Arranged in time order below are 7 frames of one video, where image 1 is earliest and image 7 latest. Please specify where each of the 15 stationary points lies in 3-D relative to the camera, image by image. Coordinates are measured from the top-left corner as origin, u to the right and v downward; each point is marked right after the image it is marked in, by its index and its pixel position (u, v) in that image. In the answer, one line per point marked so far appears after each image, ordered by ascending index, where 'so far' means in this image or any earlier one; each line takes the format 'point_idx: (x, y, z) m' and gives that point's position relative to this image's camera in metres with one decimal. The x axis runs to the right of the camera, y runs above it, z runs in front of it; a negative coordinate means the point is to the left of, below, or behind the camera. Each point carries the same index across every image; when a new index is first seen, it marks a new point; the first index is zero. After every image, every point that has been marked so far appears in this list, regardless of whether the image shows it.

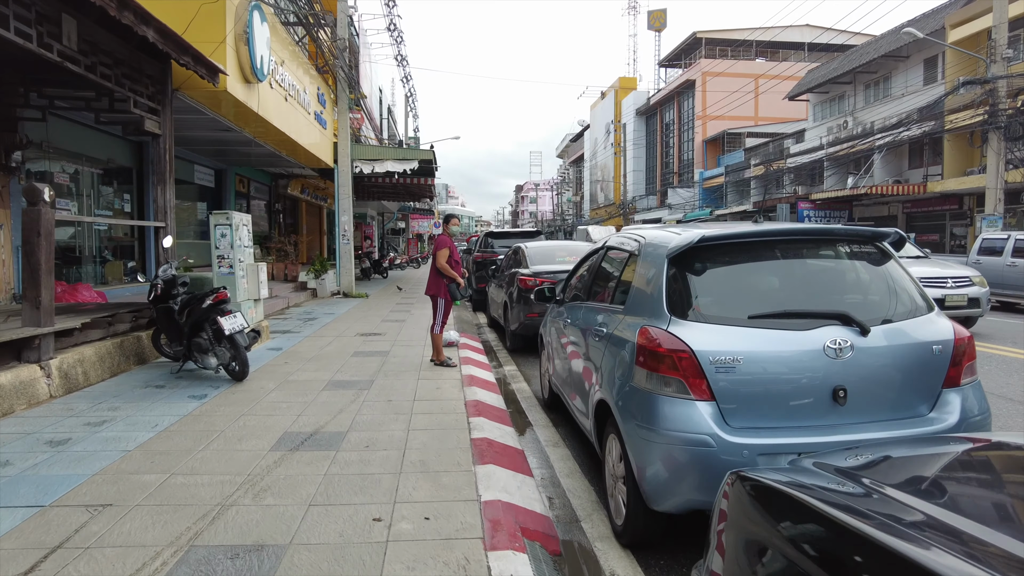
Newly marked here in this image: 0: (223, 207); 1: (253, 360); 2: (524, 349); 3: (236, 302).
0: (-6.6, +1.9, +15.7) m
1: (-2.6, -0.7, +6.8) m
2: (+0.2, -0.8, +8.4) m
3: (-3.0, -0.2, +7.5) m
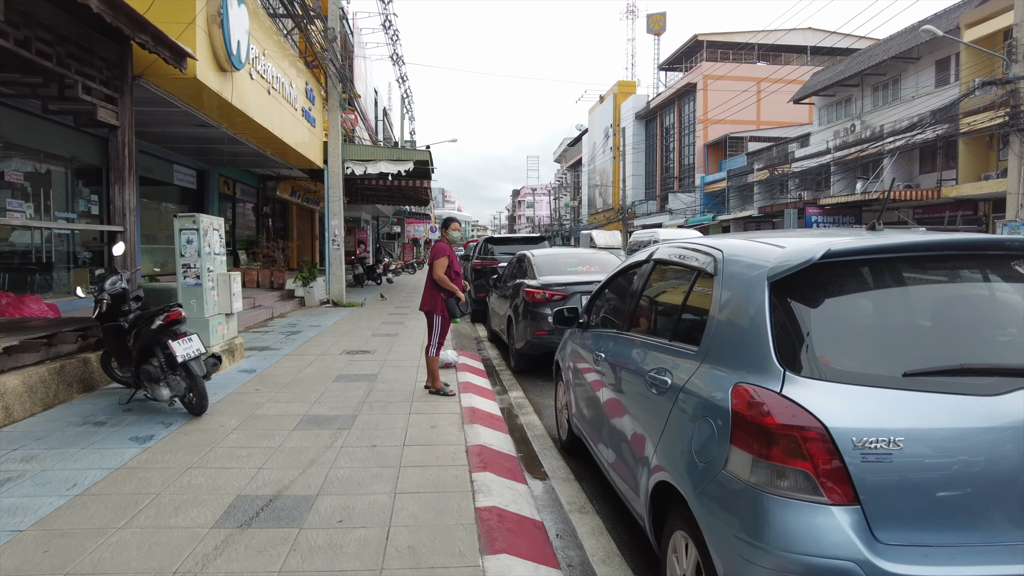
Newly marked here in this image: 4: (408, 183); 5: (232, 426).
0: (-6.5, +1.7, +14.8) m
1: (-2.5, -0.8, +5.9) m
2: (+0.2, -0.9, +7.5) m
3: (-2.9, -0.3, +6.6) m
4: (-2.8, +2.8, +18.2) m
5: (-1.9, -0.9, +4.6) m
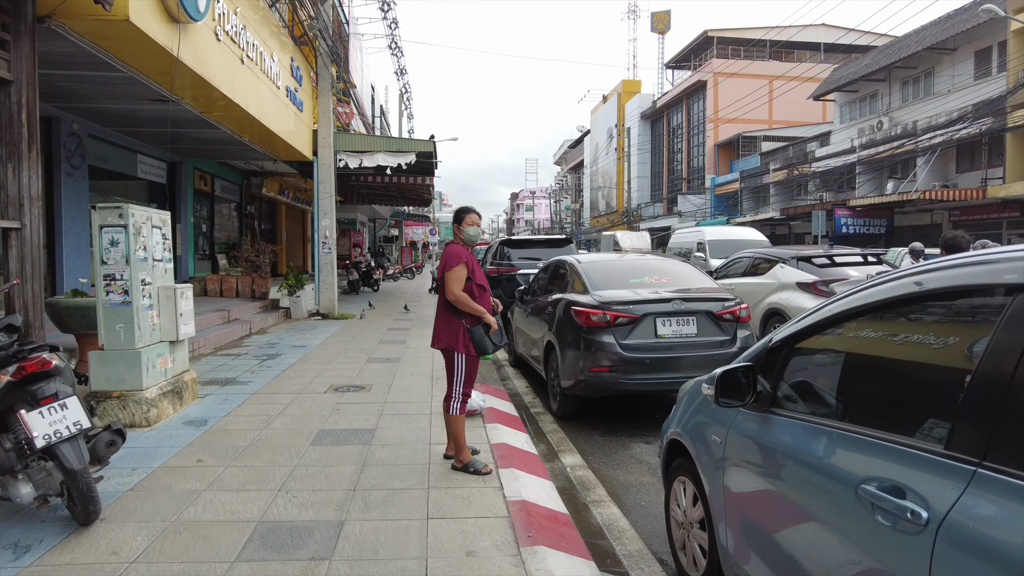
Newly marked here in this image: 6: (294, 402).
0: (-6.2, +1.5, +12.9) m
1: (-2.1, -1.0, +4.1) m
2: (+0.6, -1.0, +5.6) m
3: (-2.6, -0.4, +4.7) m
4: (-2.5, +2.6, +16.4) m
5: (-1.5, -1.0, +2.7) m
6: (-1.7, -0.9, +5.5) m
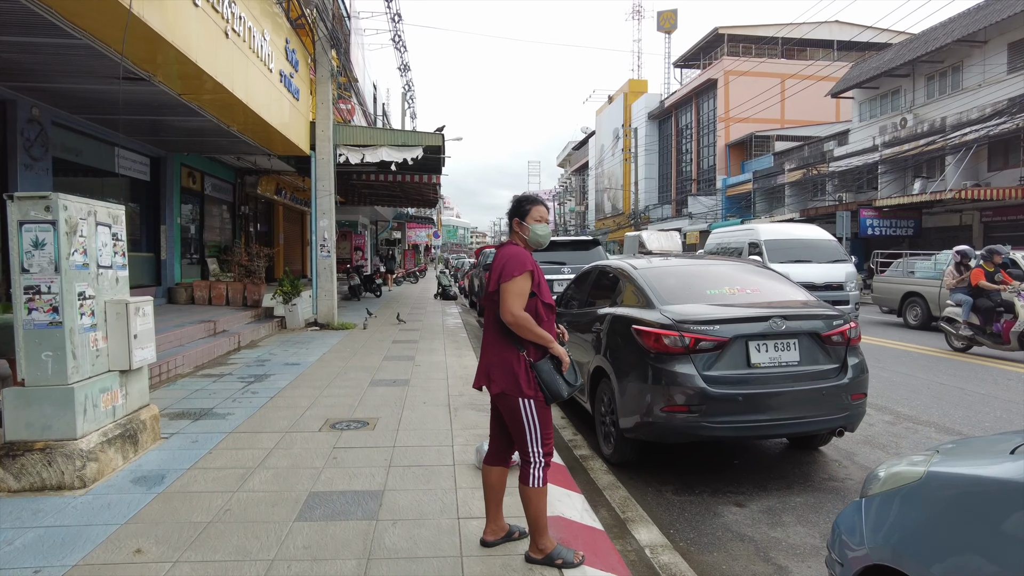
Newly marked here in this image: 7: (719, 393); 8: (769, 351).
0: (-6.0, +1.4, +11.8) m
1: (-1.9, -1.0, +2.9) m
2: (+0.8, -1.1, +4.5) m
3: (-2.3, -0.5, +3.6) m
4: (-2.2, +2.4, +15.3) m
5: (-1.2, -1.1, +1.6) m
6: (-1.5, -1.0, +4.4) m
7: (+1.1, -0.6, +3.9) m
8: (+1.5, -0.4, +4.0) m
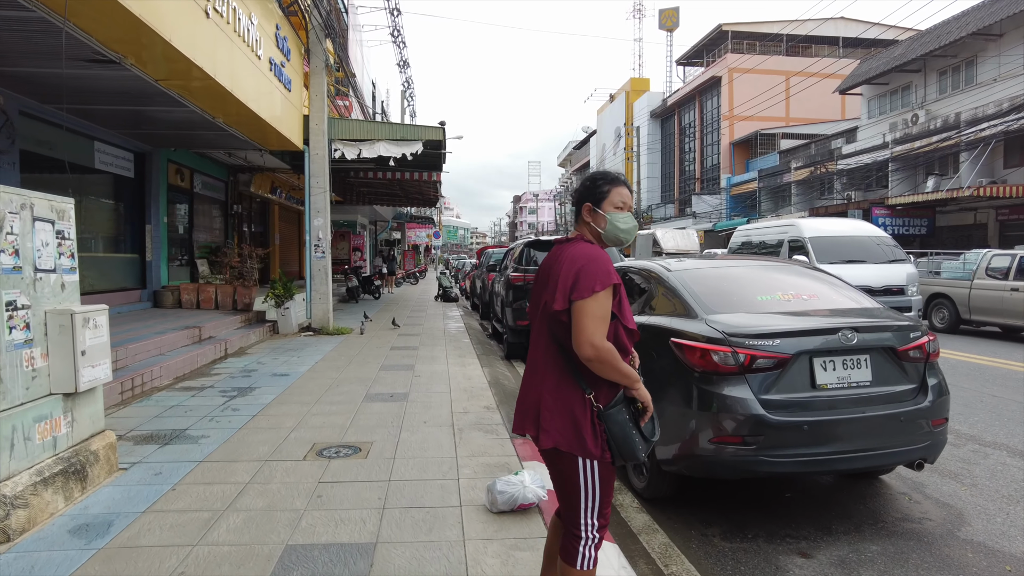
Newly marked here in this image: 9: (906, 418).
0: (-5.9, +1.3, +11.1) m
1: (-1.8, -1.1, +2.3) m
2: (+0.9, -1.1, +3.8) m
3: (-2.2, -0.5, +2.9) m
4: (-2.1, +2.4, +14.6) m
5: (-1.2, -1.1, +1.0) m
6: (-1.4, -1.0, +3.7) m
7: (+1.2, -0.6, +3.2) m
8: (+1.6, -0.4, +3.3) m
9: (+1.9, -0.6, +3.3) m
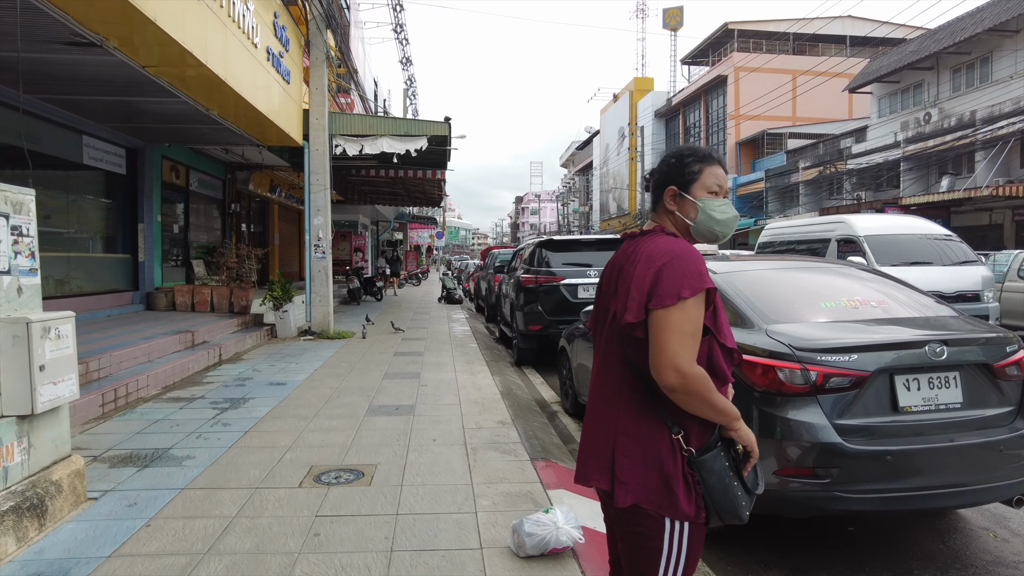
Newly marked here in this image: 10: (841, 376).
0: (-5.7, +1.3, +10.7) m
1: (-1.7, -1.1, +1.8) m
2: (+1.0, -1.2, +3.3) m
3: (-2.1, -0.6, +2.5) m
4: (-2.0, +2.3, +14.1) m
5: (-1.0, -1.2, +0.5) m
6: (-1.3, -1.1, +3.3) m
7: (+1.4, -0.6, +2.7) m
8: (+1.7, -0.4, +2.8) m
9: (+2.0, -0.6, +2.9) m
10: (+1.3, -0.3, +2.7) m
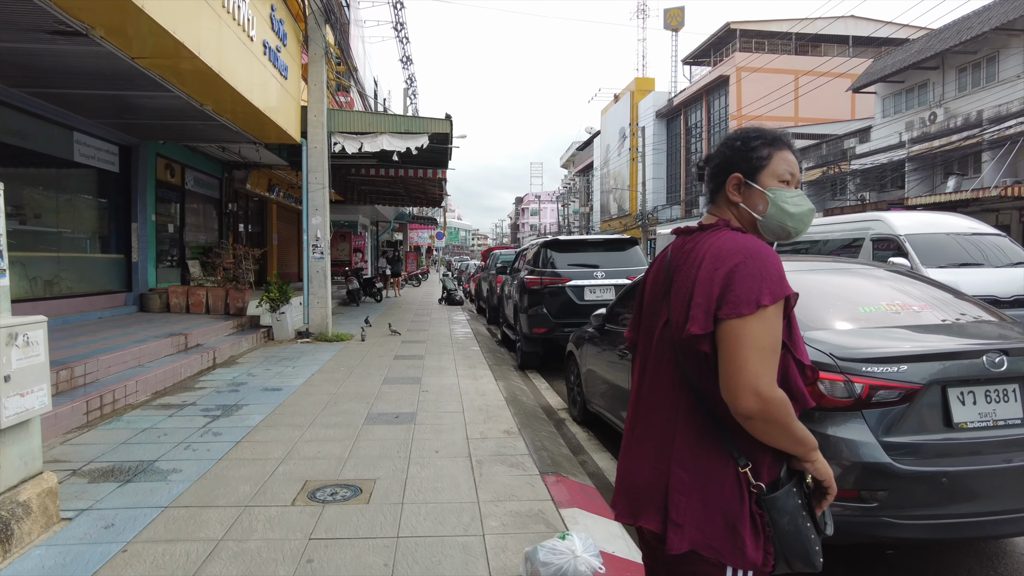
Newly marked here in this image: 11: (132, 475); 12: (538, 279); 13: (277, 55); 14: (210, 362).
0: (-5.7, +1.3, +10.4) m
1: (-1.6, -1.1, +1.5) m
2: (+1.1, -1.2, +3.1) m
3: (-2.1, -0.6, +2.2) m
4: (-1.9, +2.3, +13.9) m
5: (-1.0, -1.2, +0.2) m
6: (-1.2, -1.1, +3.0) m
7: (+1.4, -0.6, +2.5) m
8: (+1.7, -0.4, +2.6) m
9: (+2.1, -0.7, +2.6) m
10: (+1.4, -0.4, +2.5) m
11: (-2.1, -1.0, +3.8) m
12: (+0.3, +0.1, +7.8) m
13: (-3.2, +3.2, +9.5) m
14: (-3.4, -0.8, +7.7) m
